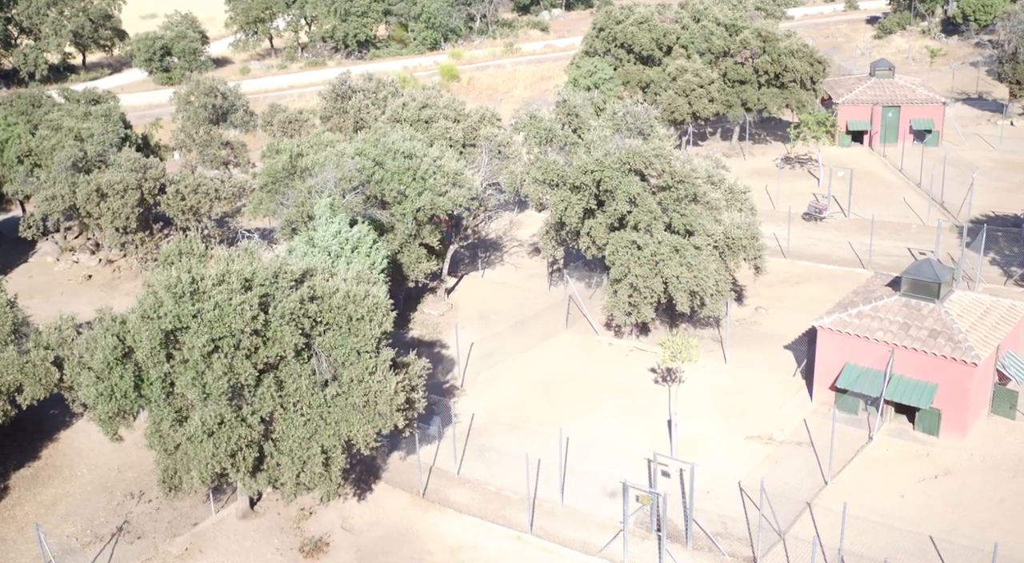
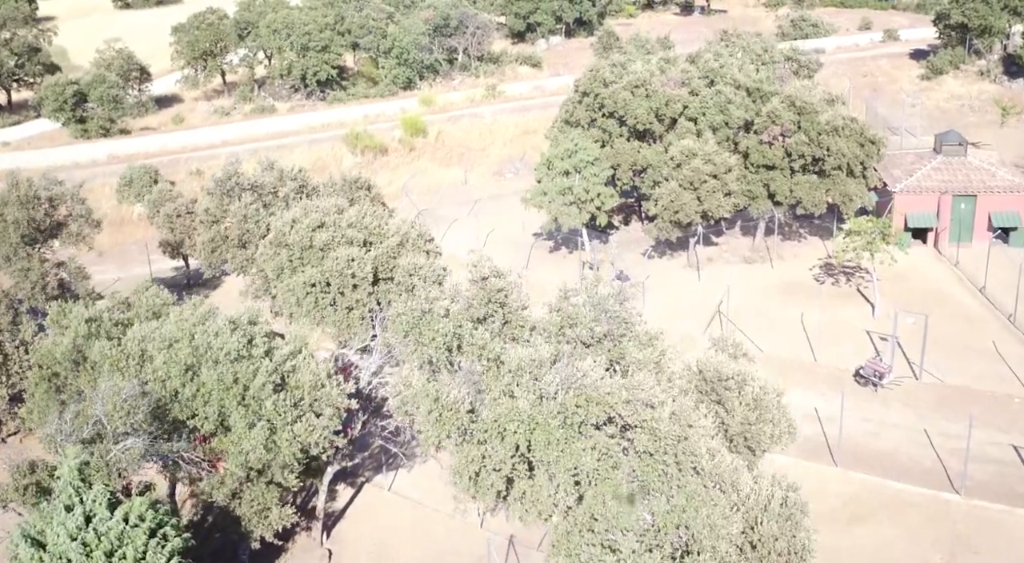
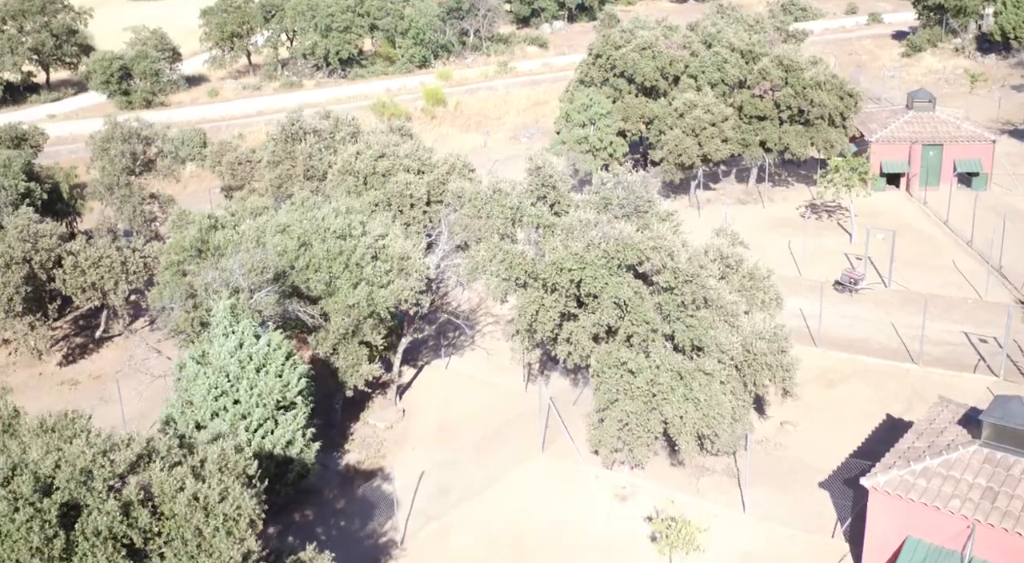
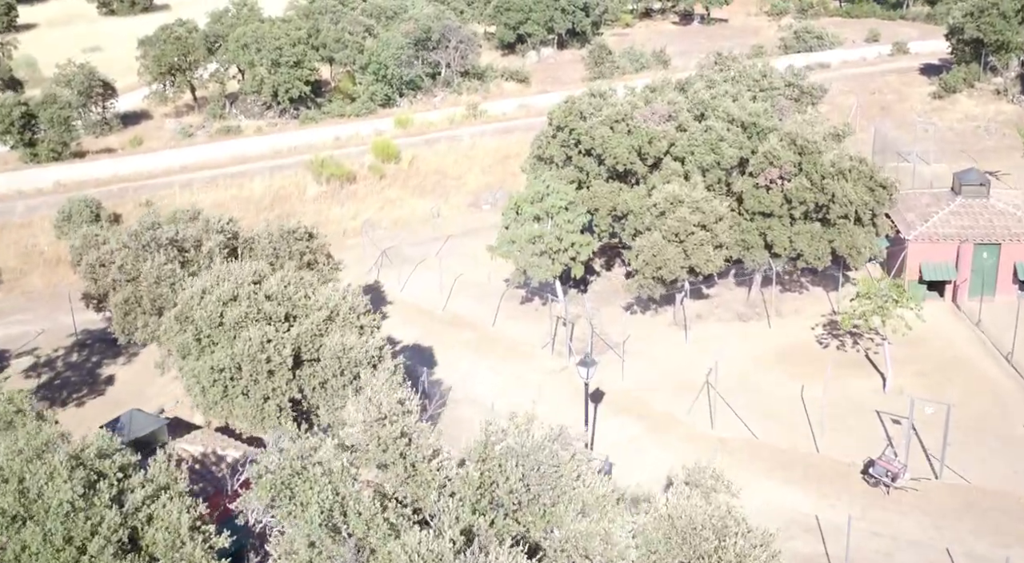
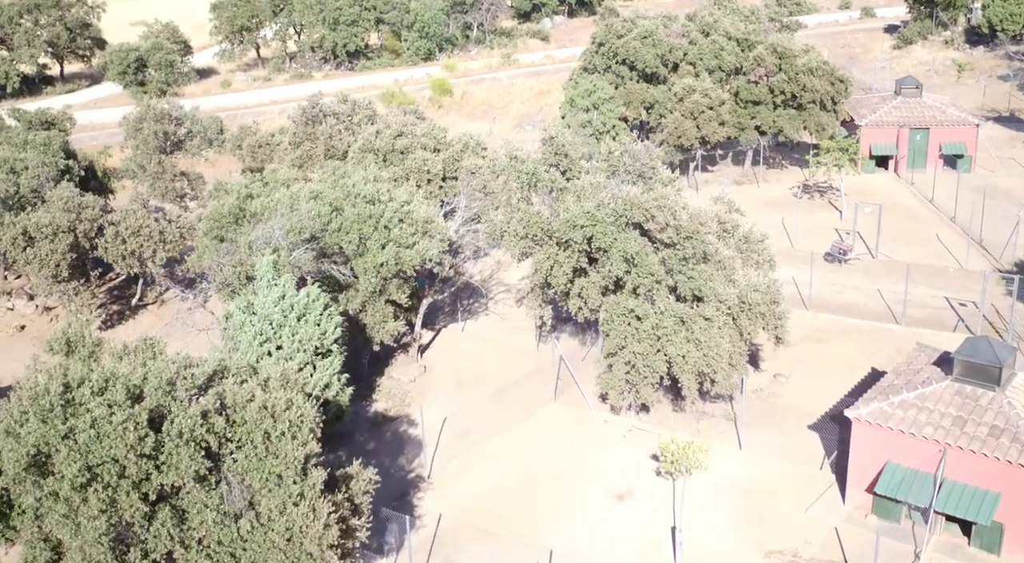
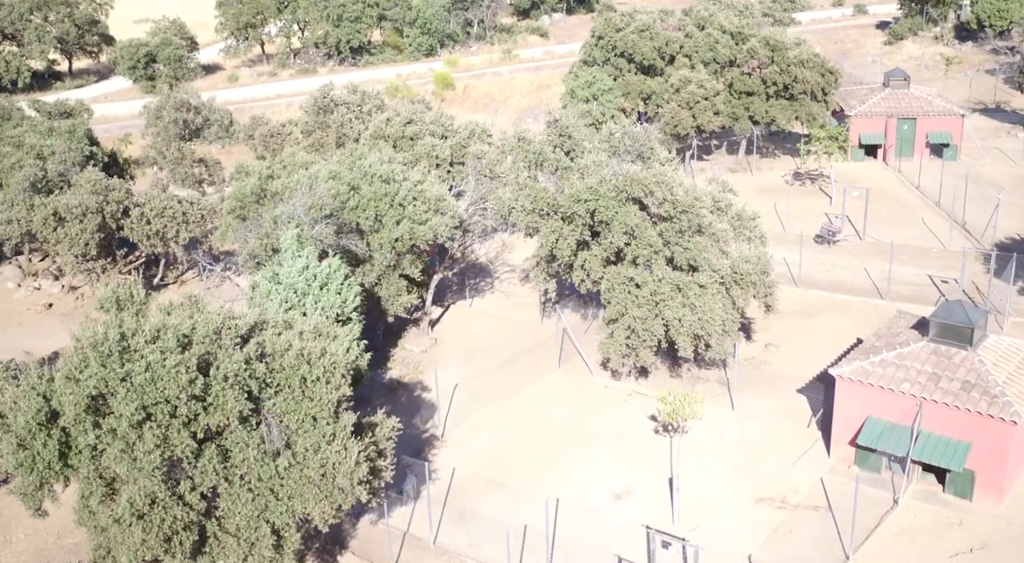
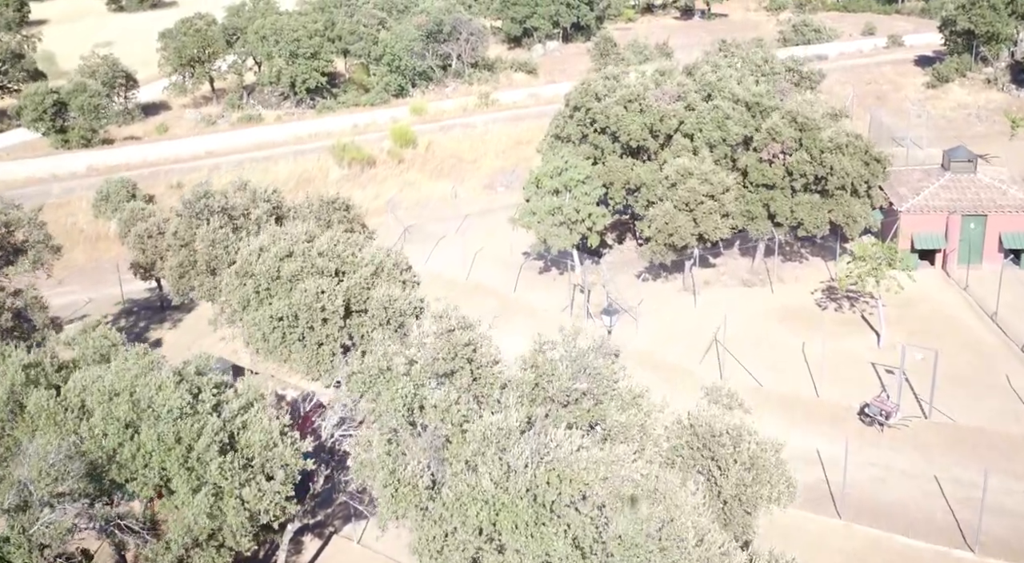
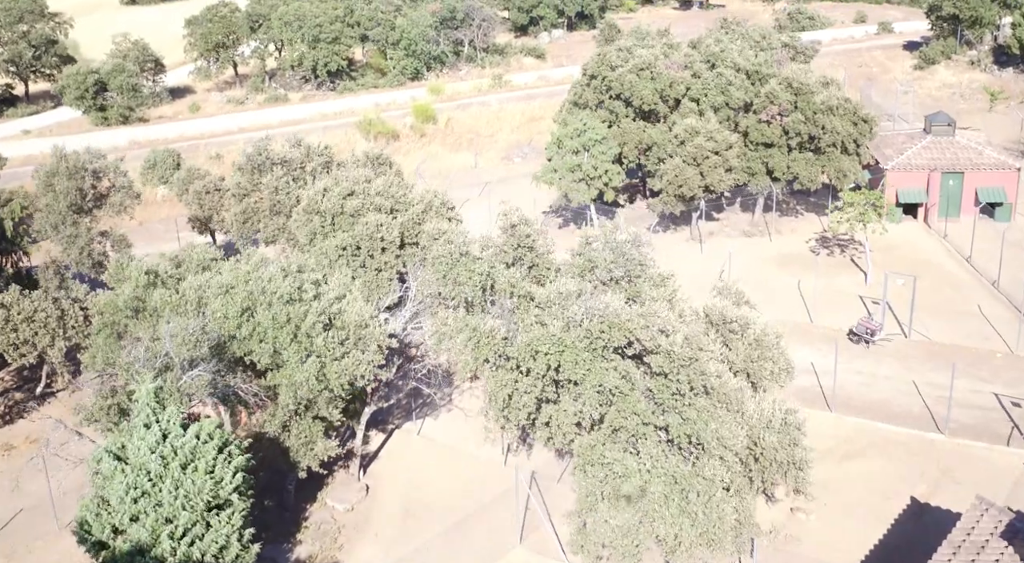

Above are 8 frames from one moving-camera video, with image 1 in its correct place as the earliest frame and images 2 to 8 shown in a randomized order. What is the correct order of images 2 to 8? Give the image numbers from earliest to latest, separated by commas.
6, 5, 3, 8, 2, 7, 4
